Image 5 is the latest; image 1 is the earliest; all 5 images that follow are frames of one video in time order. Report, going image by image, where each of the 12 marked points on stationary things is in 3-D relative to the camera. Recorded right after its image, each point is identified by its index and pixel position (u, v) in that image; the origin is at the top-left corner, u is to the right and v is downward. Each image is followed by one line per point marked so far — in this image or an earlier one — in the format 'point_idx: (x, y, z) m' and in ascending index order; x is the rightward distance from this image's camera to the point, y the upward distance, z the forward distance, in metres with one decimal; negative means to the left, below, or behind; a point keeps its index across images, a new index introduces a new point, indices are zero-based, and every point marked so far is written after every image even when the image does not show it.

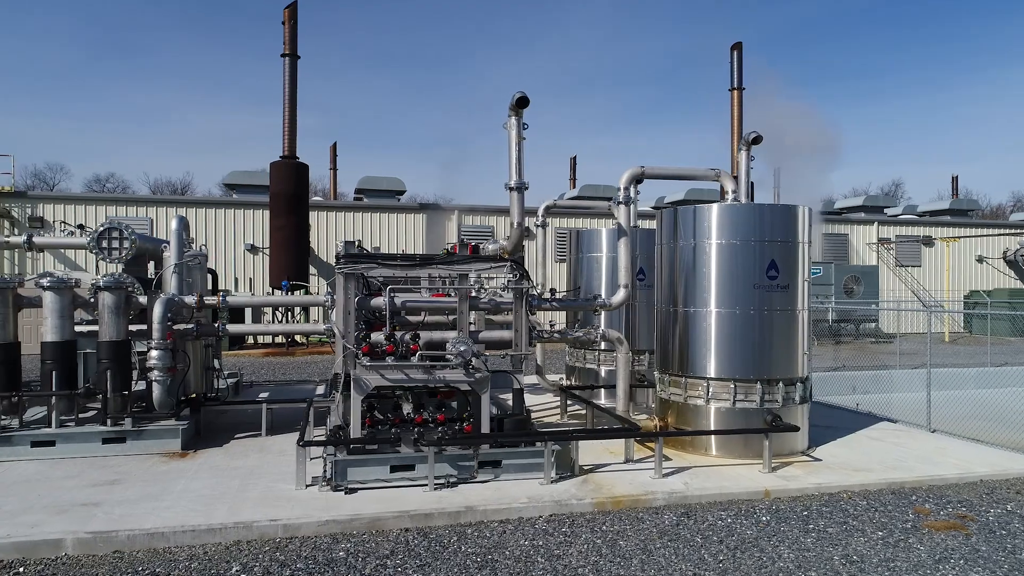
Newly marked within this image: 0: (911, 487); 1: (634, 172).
0: (+3.6, -1.8, +6.5) m
1: (+1.3, +1.2, +7.6) m
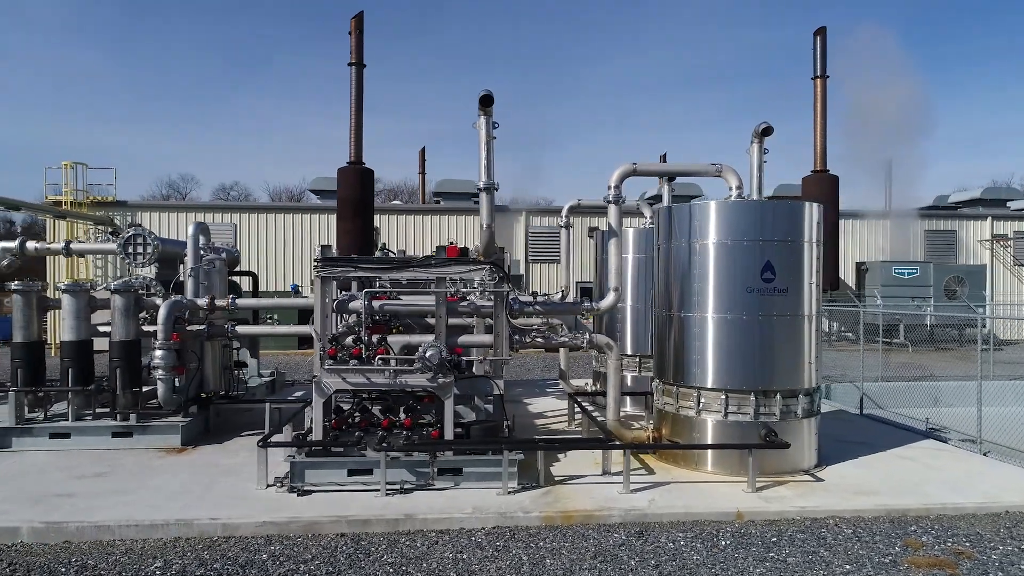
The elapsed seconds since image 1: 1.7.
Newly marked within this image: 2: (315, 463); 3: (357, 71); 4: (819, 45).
0: (+3.2, -1.8, +5.8) m
1: (+1.1, +1.2, +7.3) m
2: (-1.6, -1.5, +6.0) m
3: (-3.9, +5.5, +18.3) m
4: (+8.3, +6.6, +19.5) m
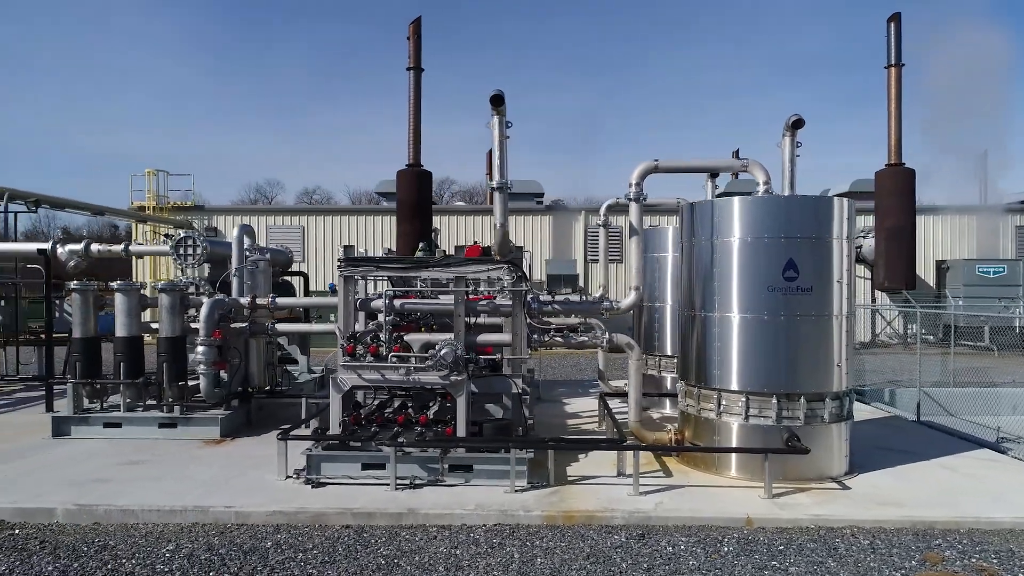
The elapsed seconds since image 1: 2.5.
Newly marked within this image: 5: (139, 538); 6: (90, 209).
0: (+3.3, -1.8, +5.4) m
1: (+1.3, +1.2, +7.2) m
2: (-1.6, -1.5, +6.2) m
3: (-2.5, +5.5, +18.7) m
4: (+9.8, +6.6, +18.5) m
5: (-2.7, -1.8, +5.3) m
6: (-9.9, +1.8, +16.9) m
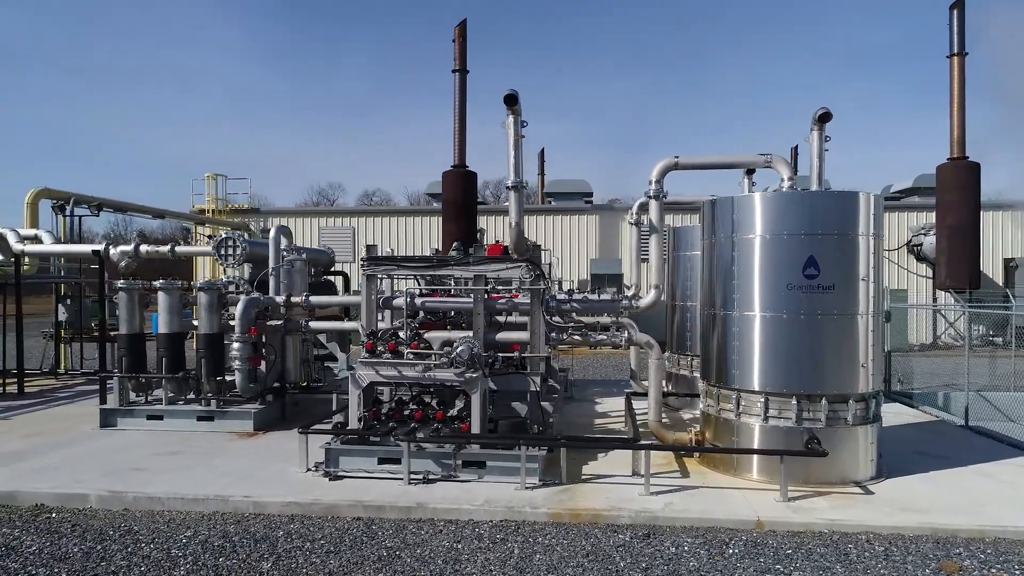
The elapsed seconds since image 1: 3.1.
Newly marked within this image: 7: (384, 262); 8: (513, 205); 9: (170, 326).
0: (+3.3, -1.8, +5.2) m
1: (+1.5, +1.2, +7.1) m
2: (-1.5, -1.4, +6.4) m
3: (-1.4, +5.5, +18.9) m
4: (+10.9, +6.6, +17.7) m
5: (-2.7, -1.8, +5.5) m
6: (-8.9, +1.9, +17.7) m
7: (-1.3, +0.3, +7.2) m
8: (0.0, +0.8, +6.8) m
9: (-4.1, -0.5, +8.7) m
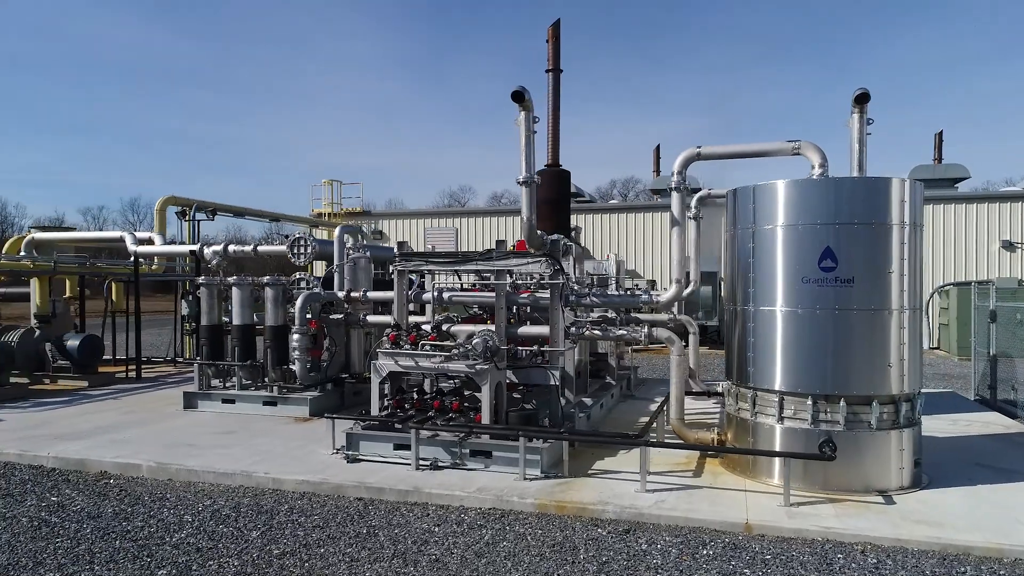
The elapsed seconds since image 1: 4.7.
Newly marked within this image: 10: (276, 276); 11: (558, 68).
0: (+3.1, -1.7, +4.7) m
1: (+1.7, +1.3, +6.9) m
2: (-1.4, -1.4, +6.7) m
3: (+1.1, +5.6, +19.0) m
4: (+12.9, +6.7, +15.5) m
5: (-2.7, -1.8, +6.1) m
6: (-6.5, +1.9, +19.3) m
7: (-1.0, +0.3, +7.6) m
8: (+0.2, +0.8, +6.9) m
9: (-3.6, -0.4, +9.5) m
10: (-3.0, +0.2, +9.3) m
11: (+1.1, +5.6, +18.4) m
